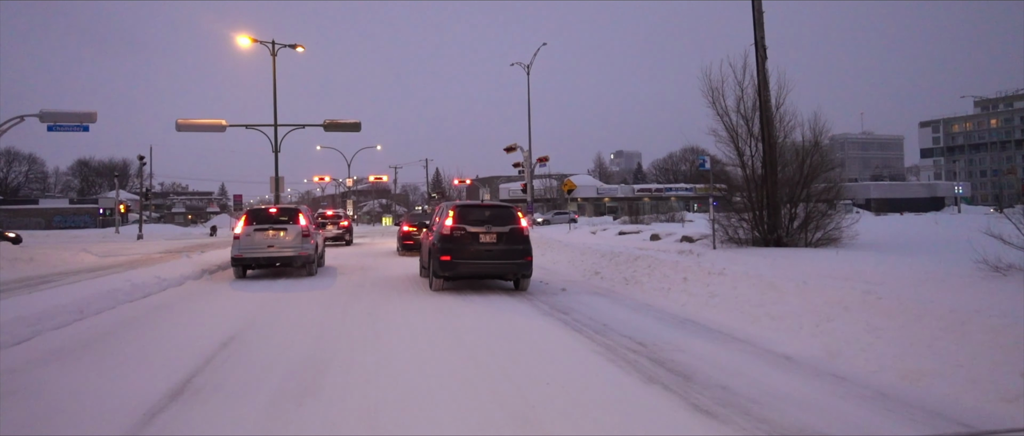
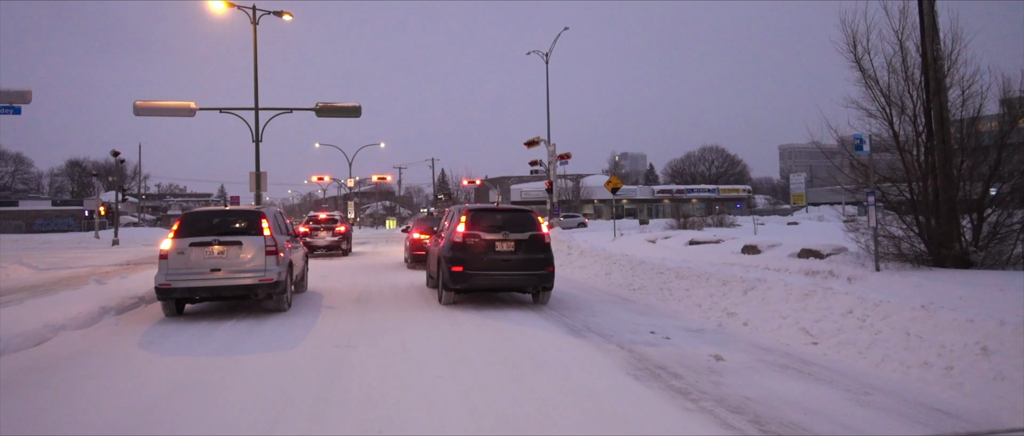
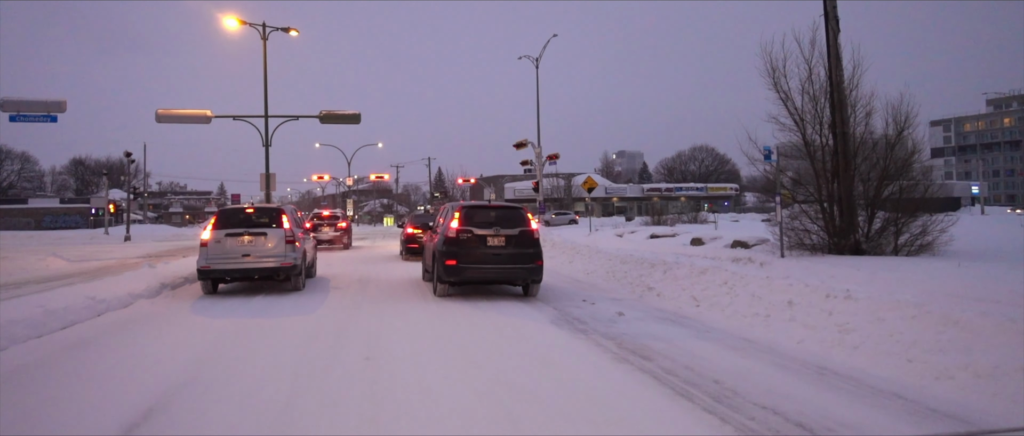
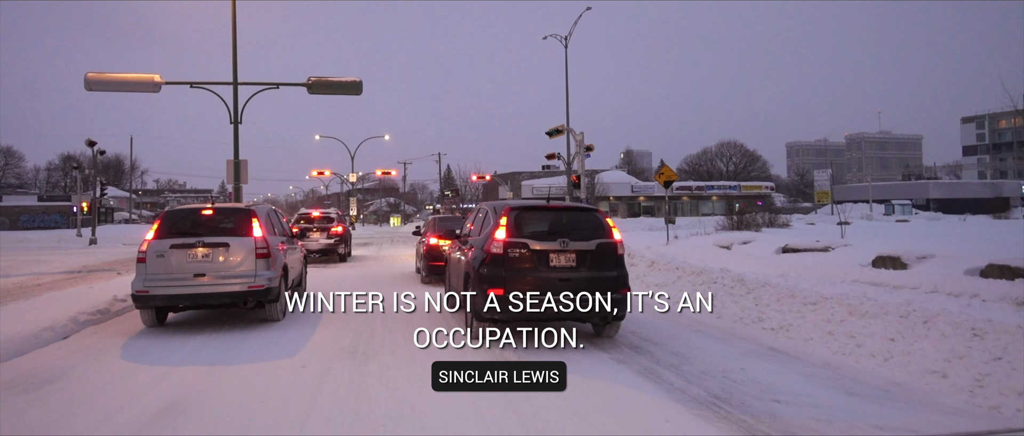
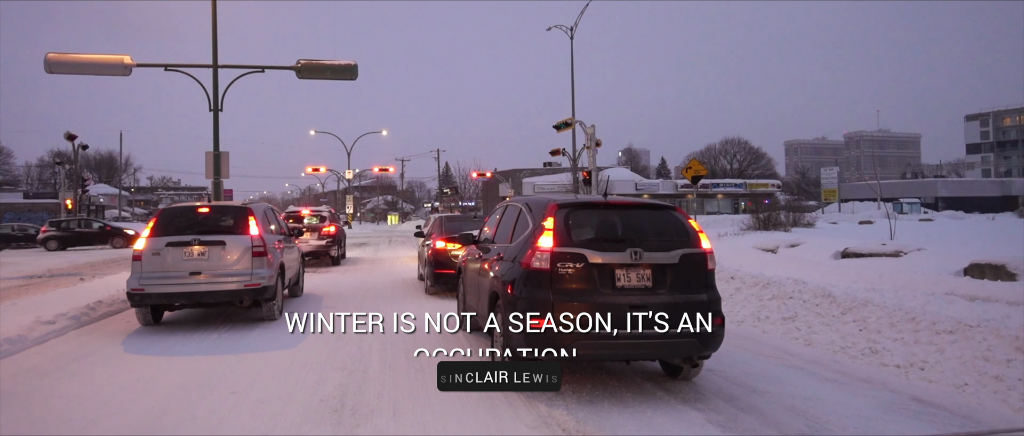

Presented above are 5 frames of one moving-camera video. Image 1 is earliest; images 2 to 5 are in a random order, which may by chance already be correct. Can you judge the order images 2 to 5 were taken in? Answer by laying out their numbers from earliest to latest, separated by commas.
3, 2, 4, 5
